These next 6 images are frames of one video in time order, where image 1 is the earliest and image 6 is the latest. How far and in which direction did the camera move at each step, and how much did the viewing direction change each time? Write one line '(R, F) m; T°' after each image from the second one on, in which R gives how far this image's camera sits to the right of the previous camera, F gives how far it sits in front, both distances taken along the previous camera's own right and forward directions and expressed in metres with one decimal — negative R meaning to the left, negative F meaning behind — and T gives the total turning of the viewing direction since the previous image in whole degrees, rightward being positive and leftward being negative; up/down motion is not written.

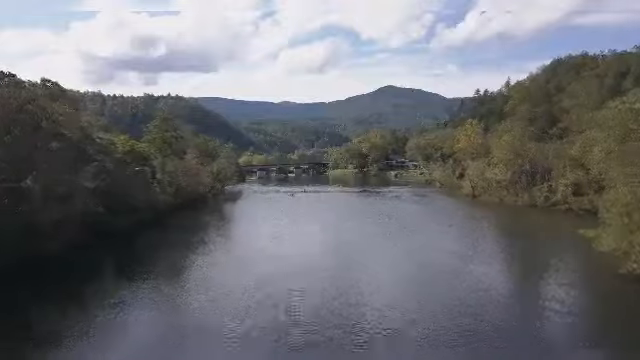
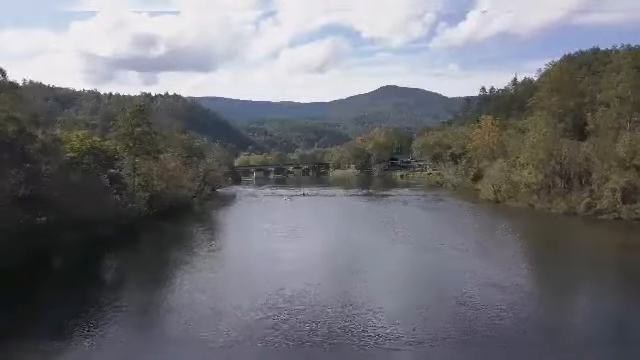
(0.0, +7.0) m; 0°
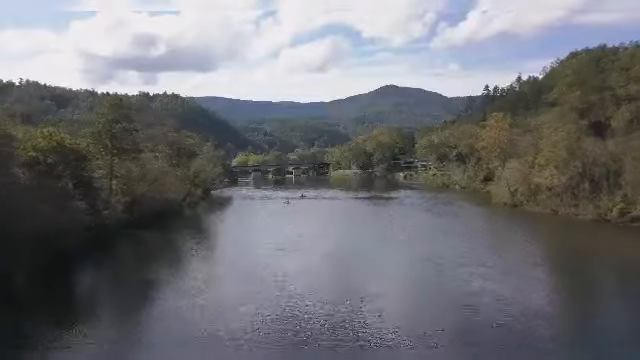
(0.0, +4.3) m; 0°
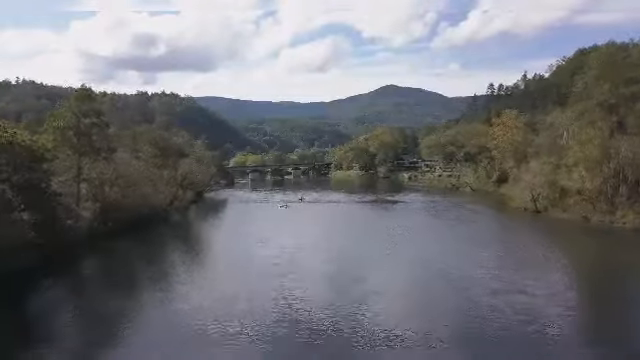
(-0.1, +4.7) m; 0°
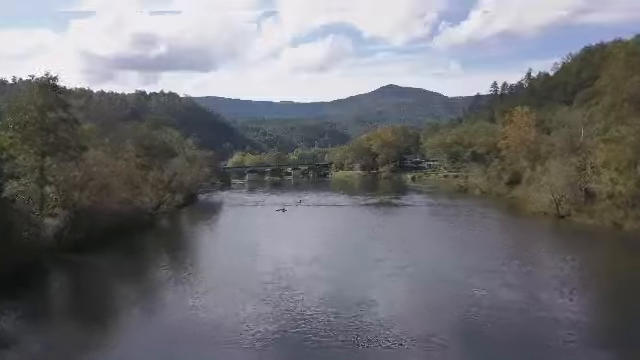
(0.0, +3.8) m; 0°
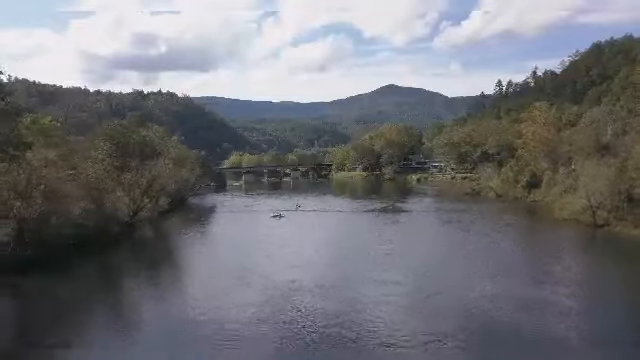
(0.0, +4.9) m; 0°
